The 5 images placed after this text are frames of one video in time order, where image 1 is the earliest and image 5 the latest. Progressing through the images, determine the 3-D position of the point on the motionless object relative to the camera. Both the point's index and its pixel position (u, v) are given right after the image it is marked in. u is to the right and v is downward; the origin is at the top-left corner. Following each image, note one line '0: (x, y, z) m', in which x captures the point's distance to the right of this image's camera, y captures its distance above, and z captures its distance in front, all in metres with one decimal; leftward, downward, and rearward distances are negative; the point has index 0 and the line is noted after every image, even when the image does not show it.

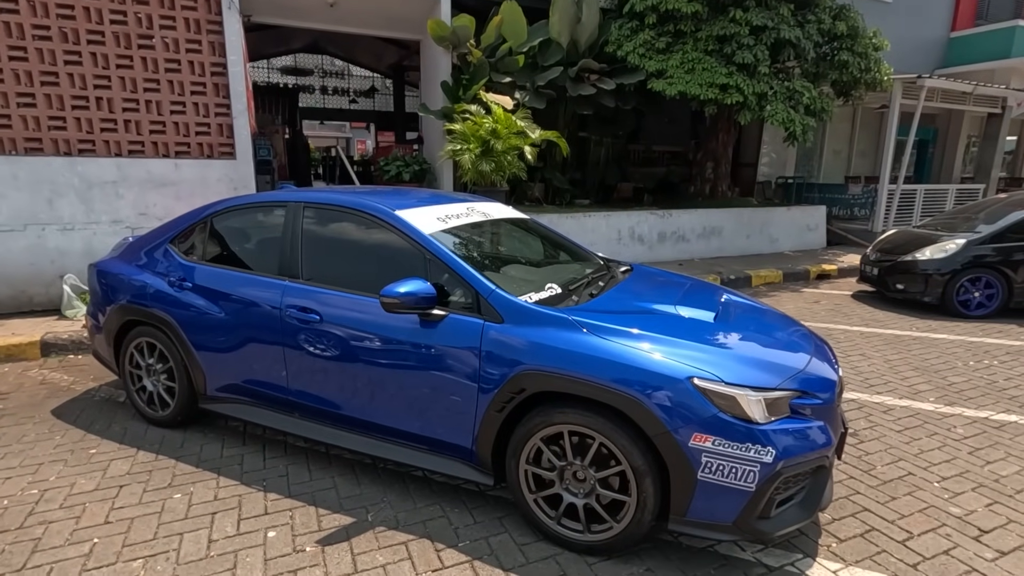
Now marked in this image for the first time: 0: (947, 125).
0: (+10.5, +3.9, +14.0) m
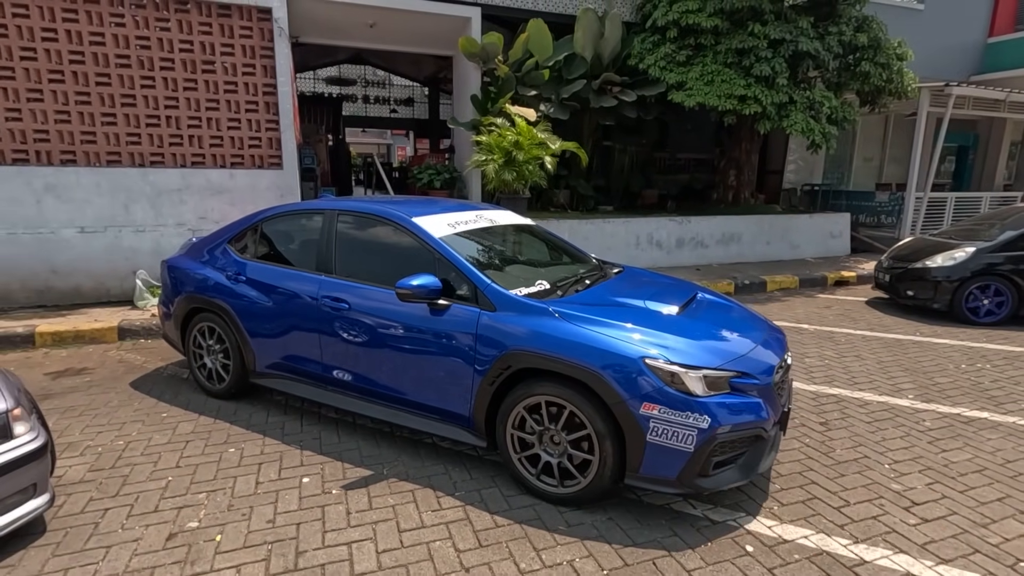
0: (+11.3, +3.7, +13.8) m
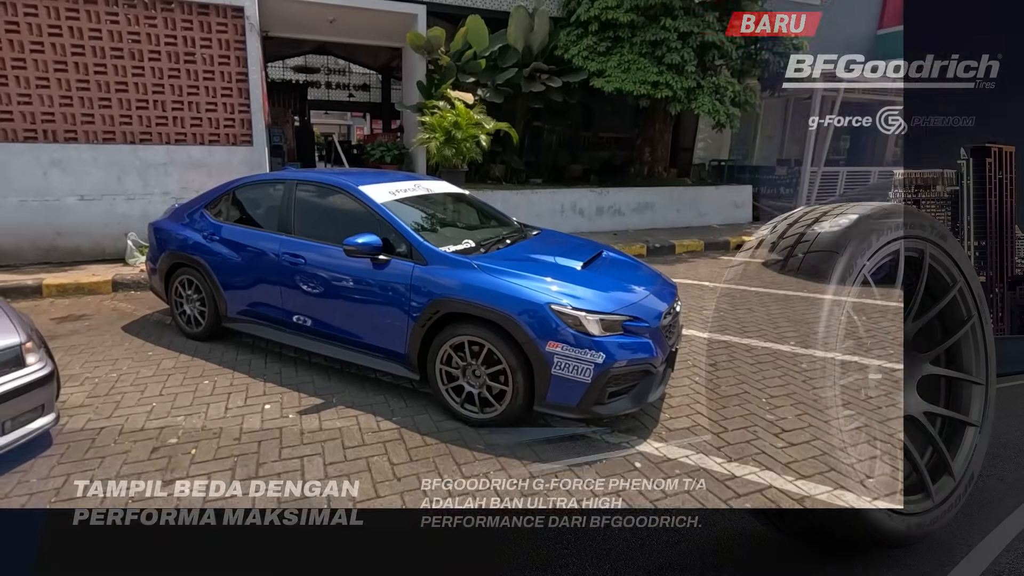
0: (+11.1, +4.3, +14.0) m
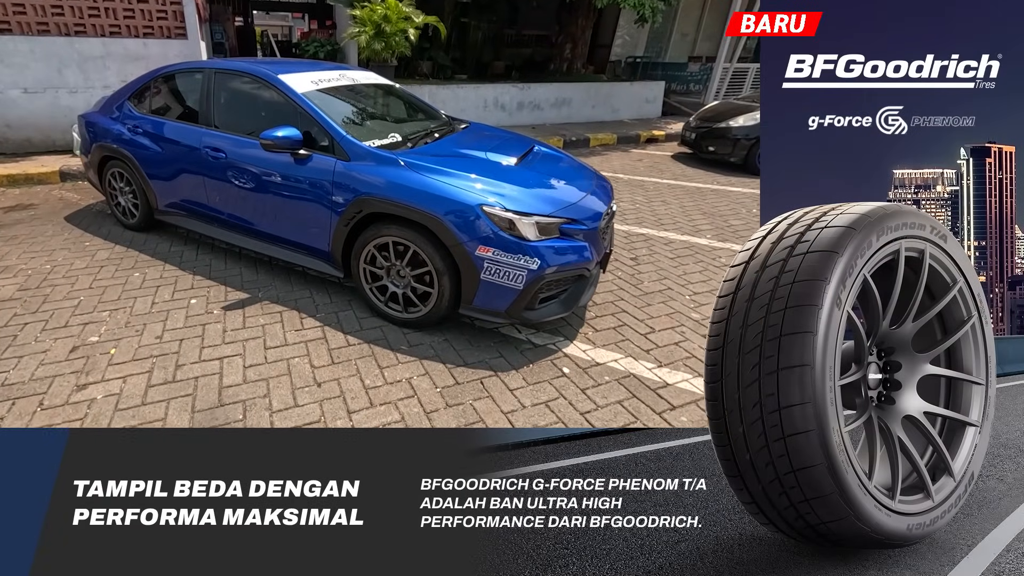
0: (+10.3, +7.0, +13.5) m
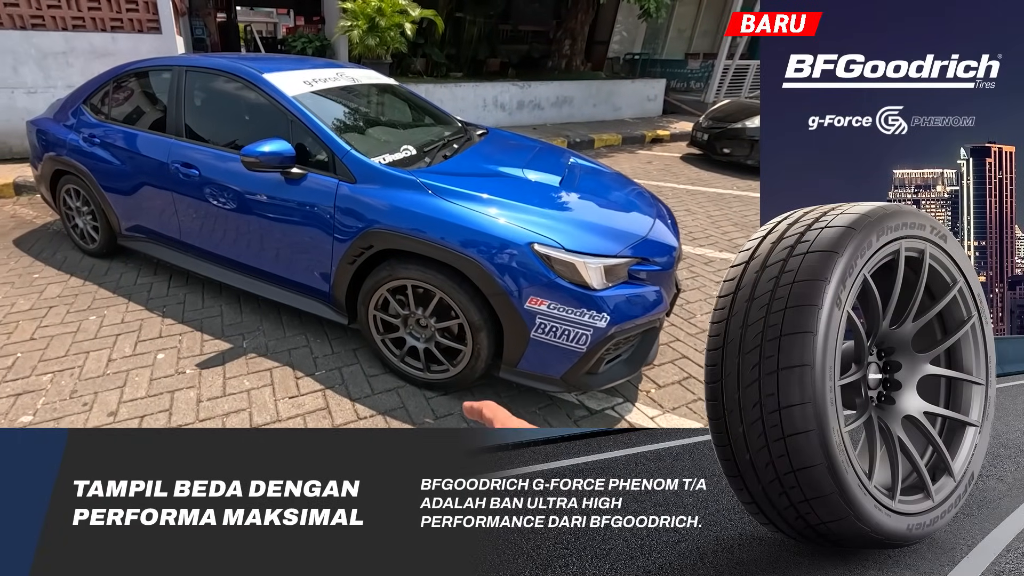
0: (+10.2, +7.2, +13.5) m
